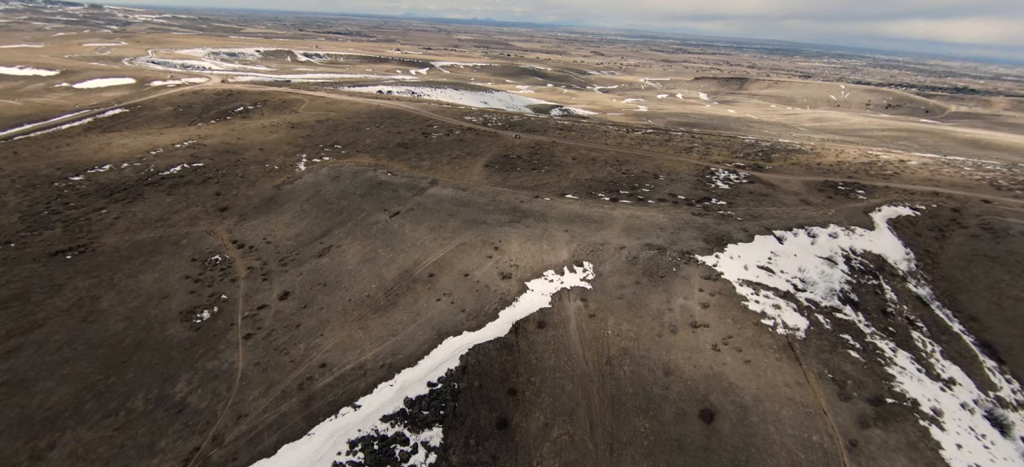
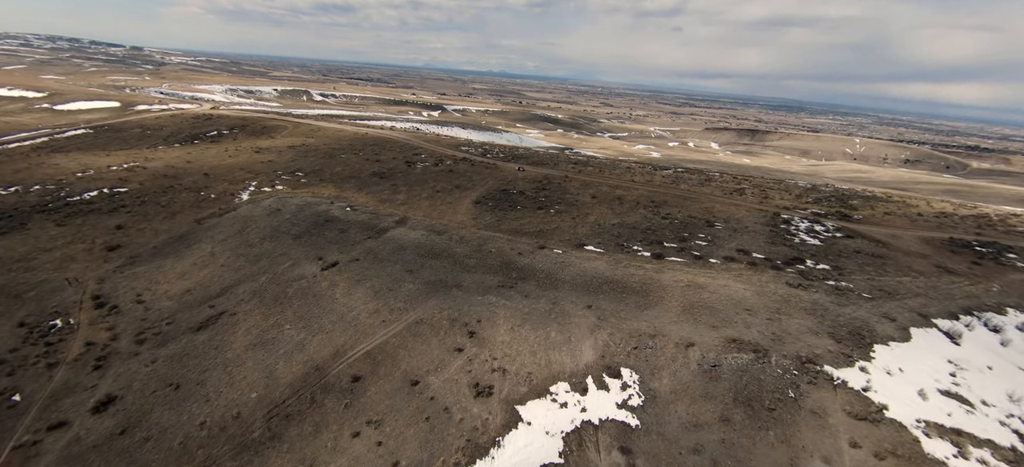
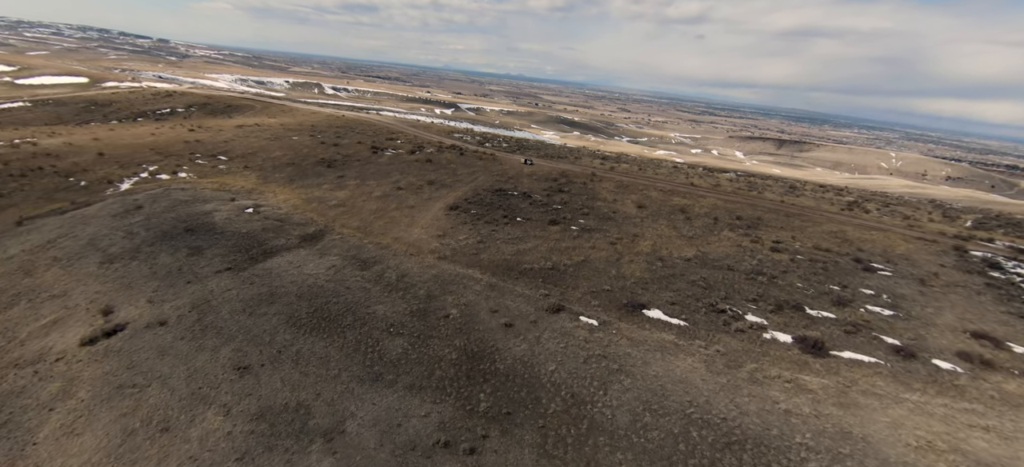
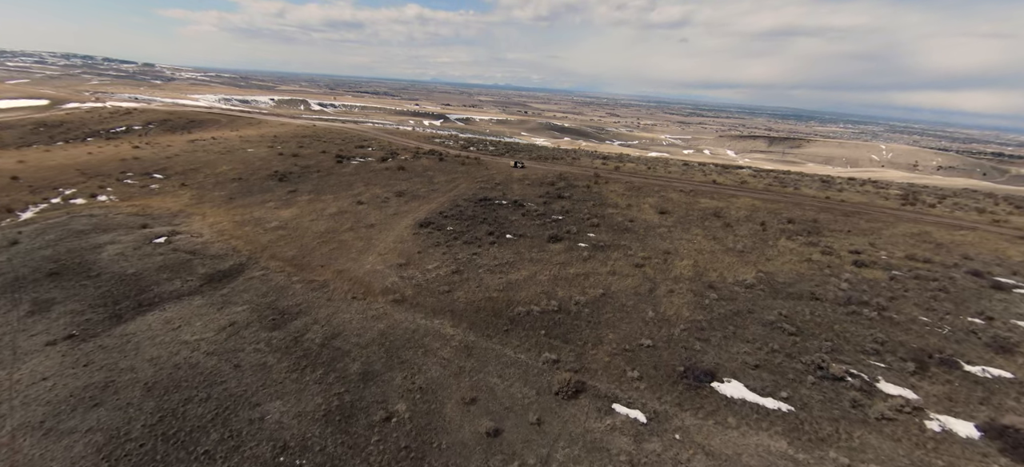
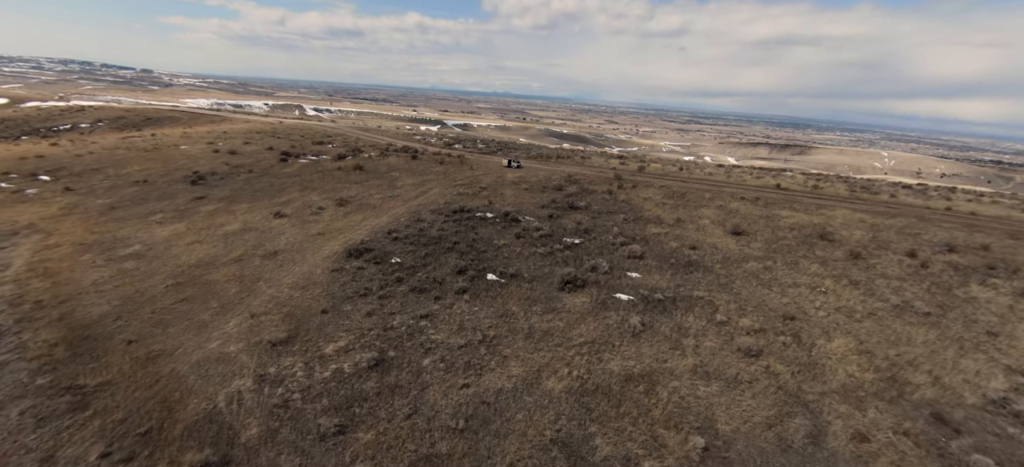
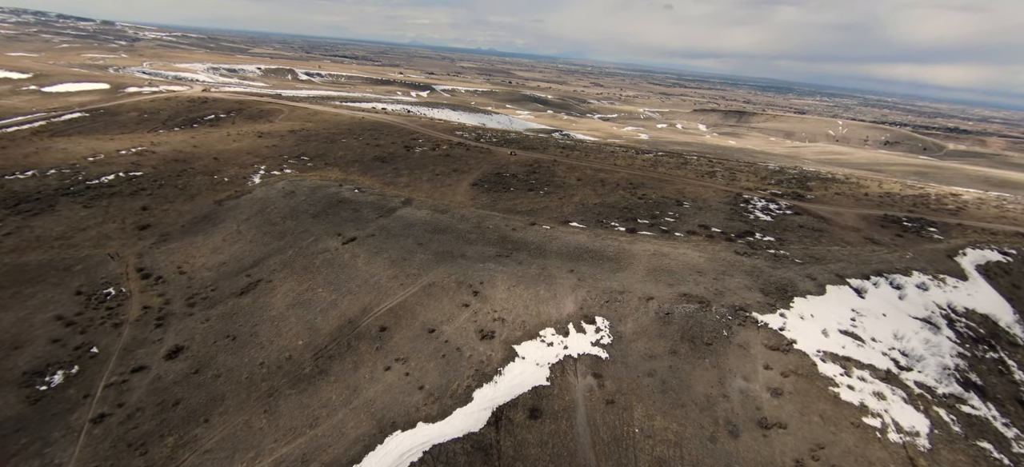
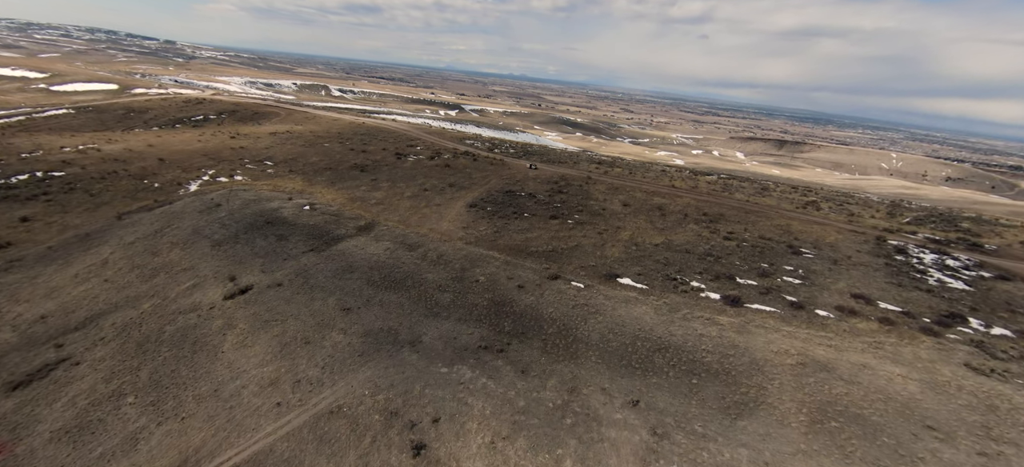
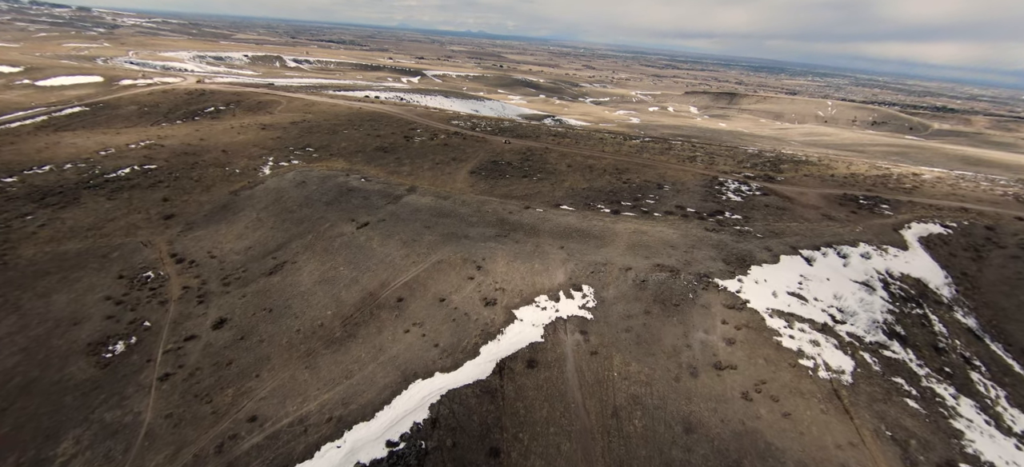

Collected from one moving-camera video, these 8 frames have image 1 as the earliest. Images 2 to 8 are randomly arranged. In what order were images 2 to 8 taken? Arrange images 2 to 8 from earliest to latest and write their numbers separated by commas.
8, 6, 2, 7, 3, 4, 5
